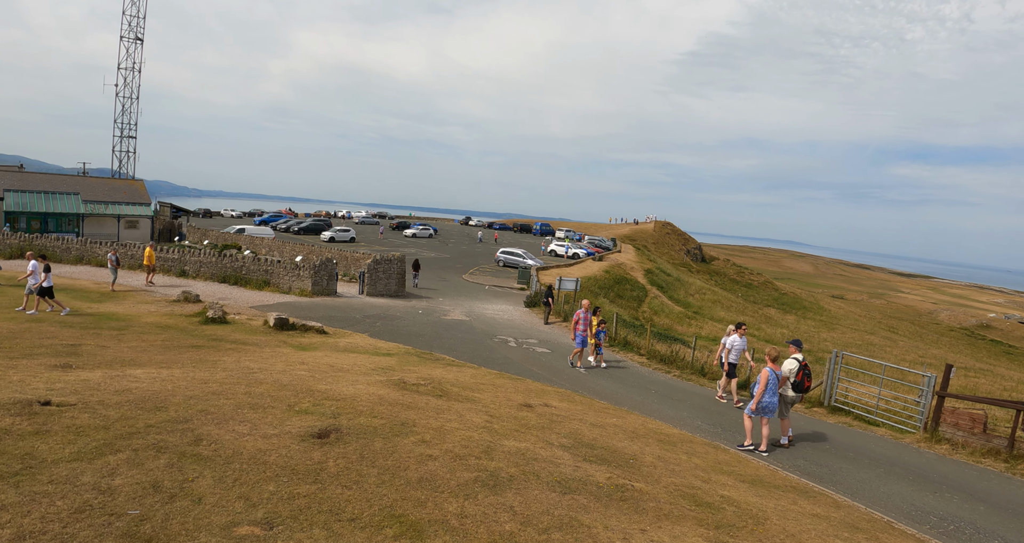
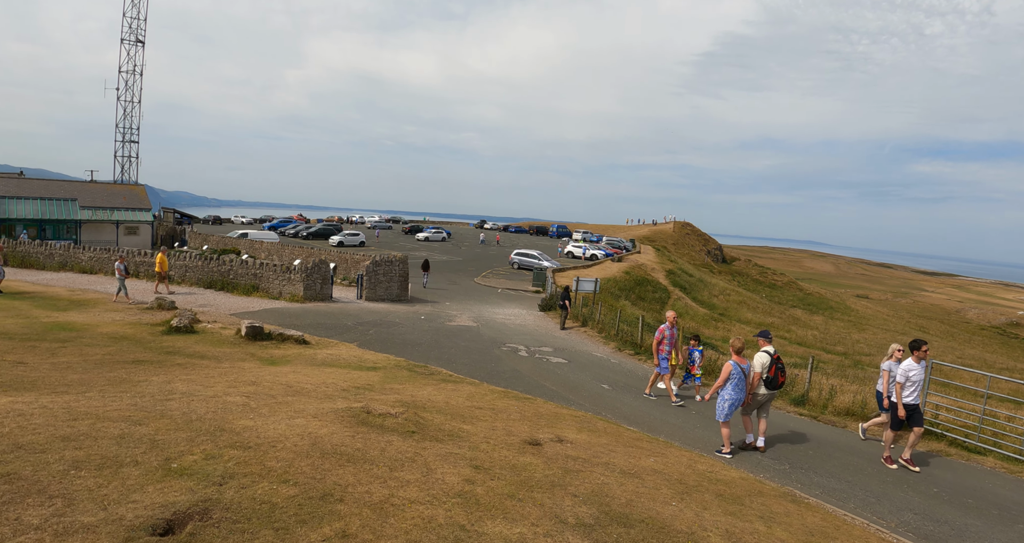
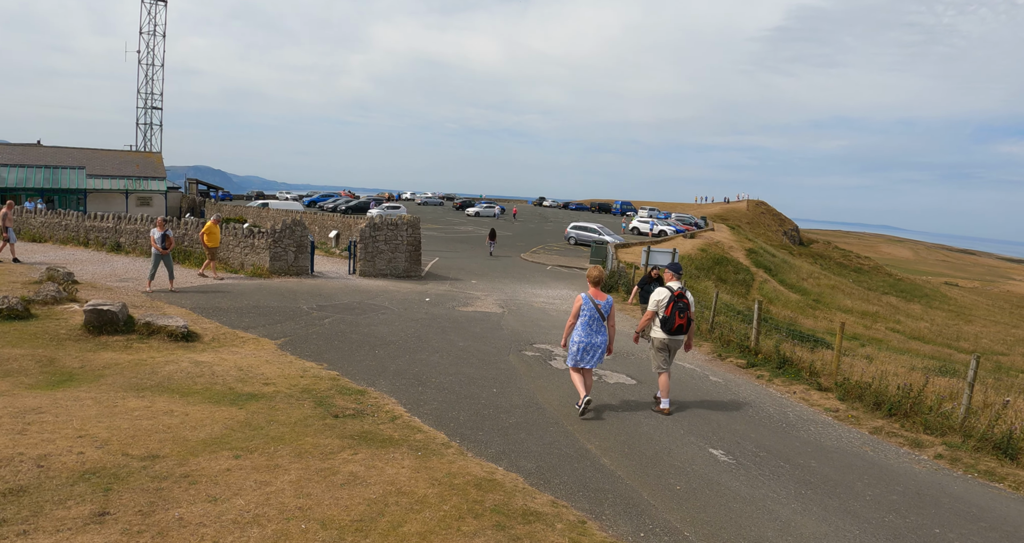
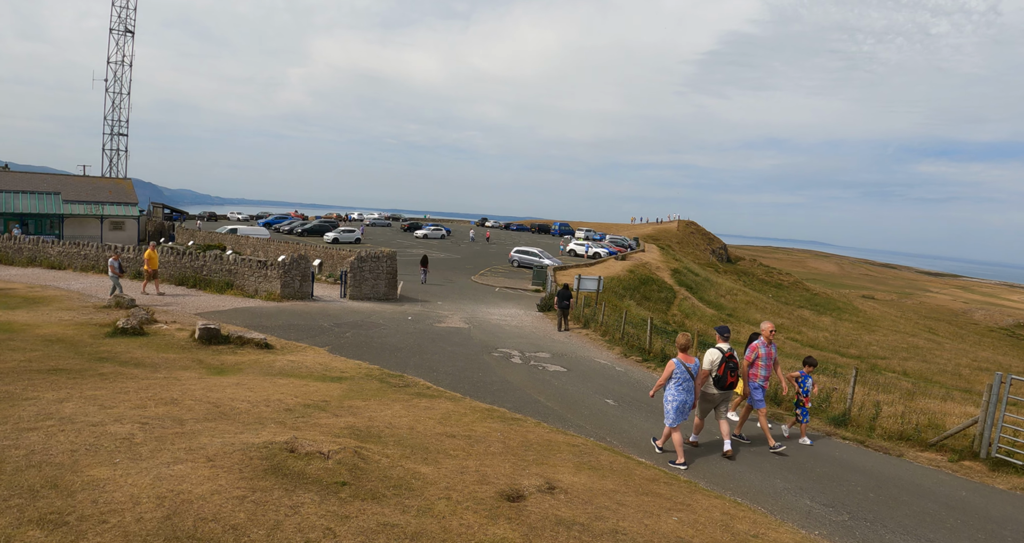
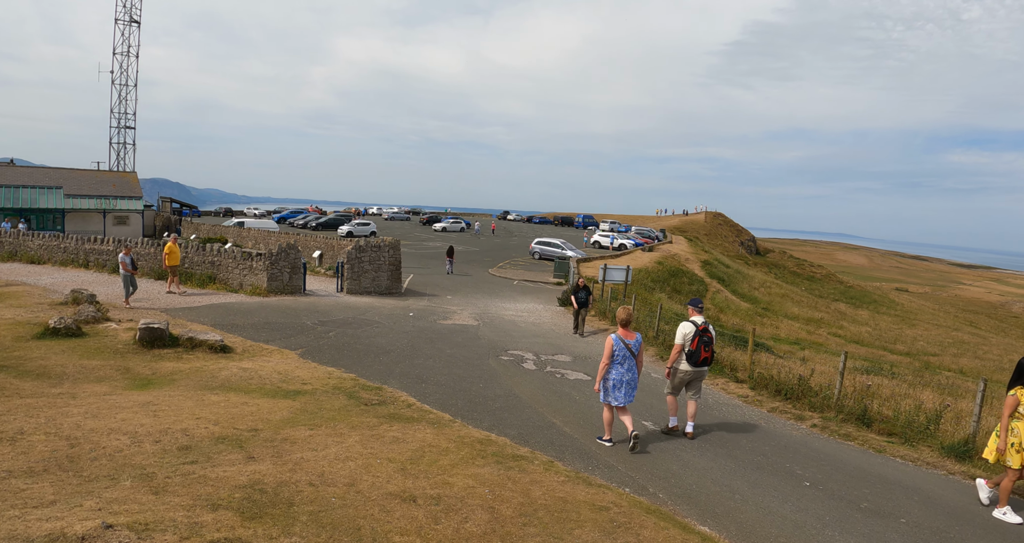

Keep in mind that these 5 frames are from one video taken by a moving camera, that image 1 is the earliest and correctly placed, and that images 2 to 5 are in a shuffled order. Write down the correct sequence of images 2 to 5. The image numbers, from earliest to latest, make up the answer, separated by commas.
2, 4, 5, 3
